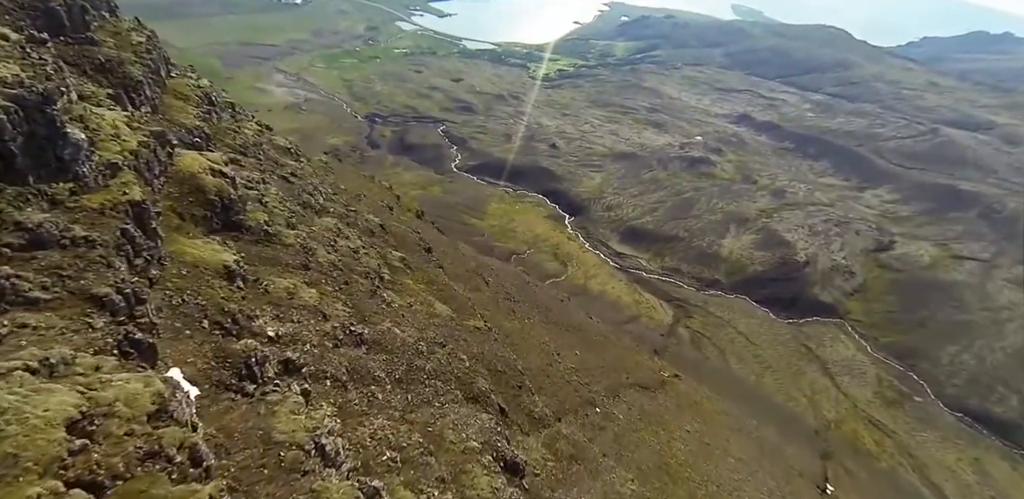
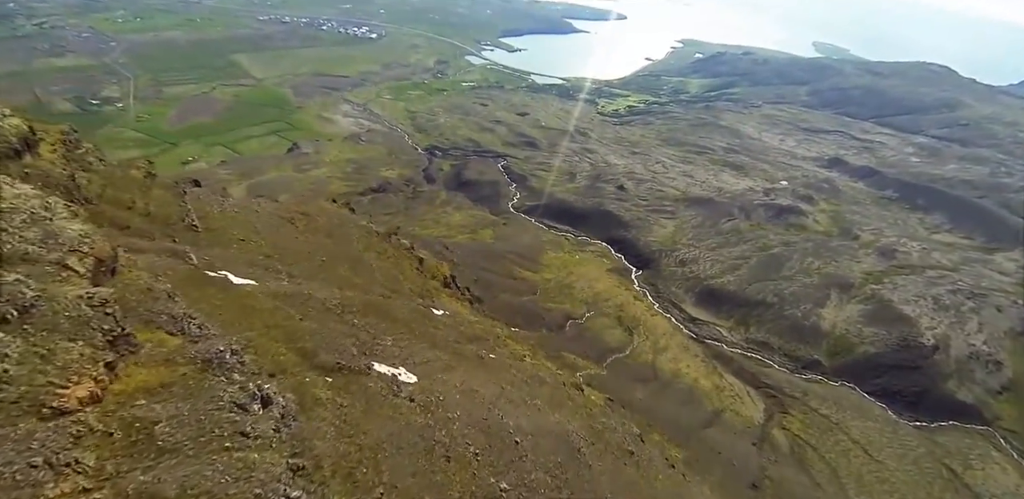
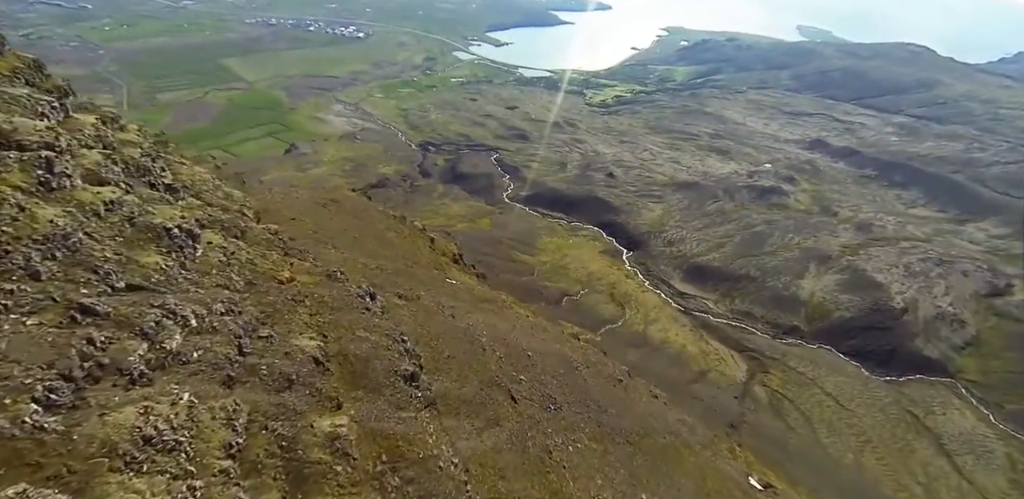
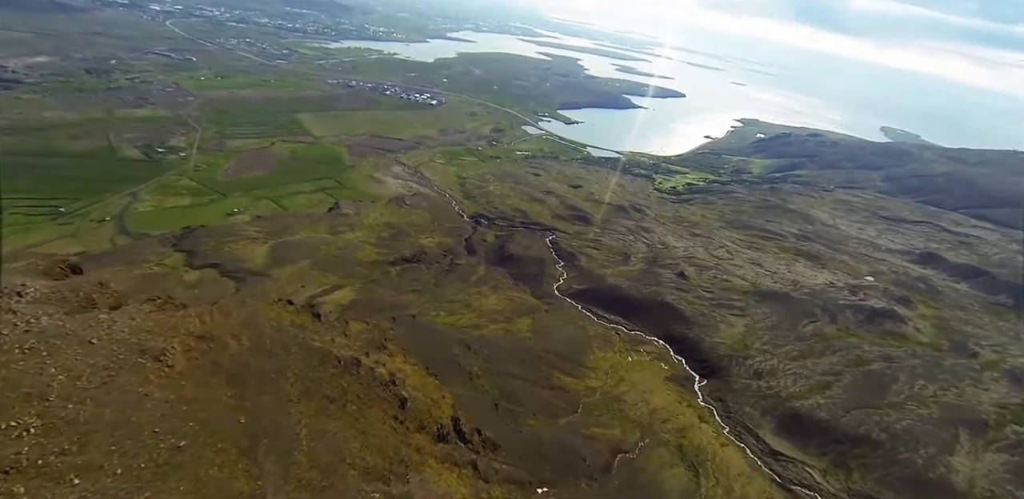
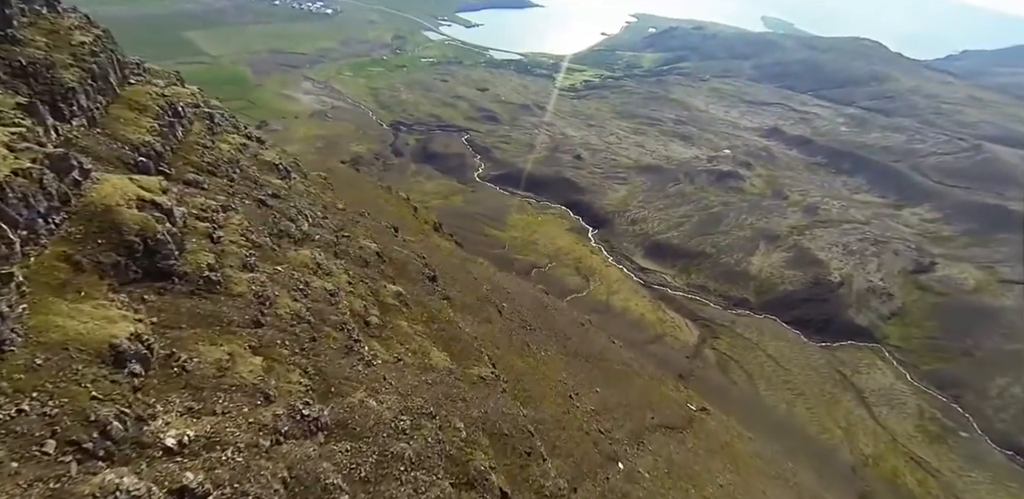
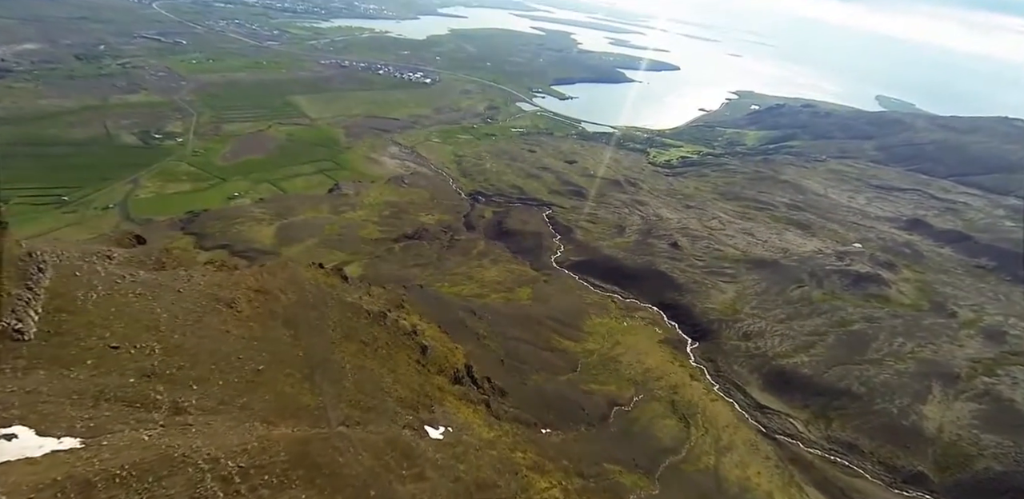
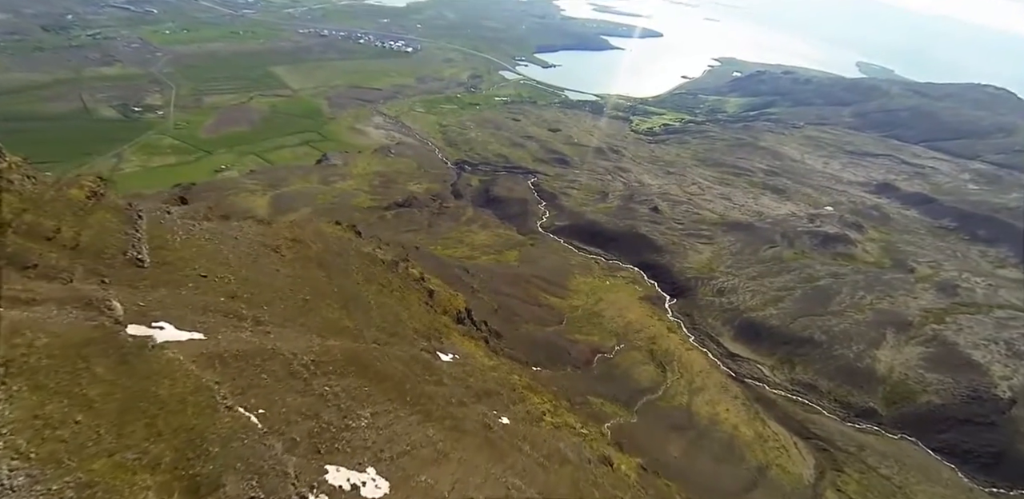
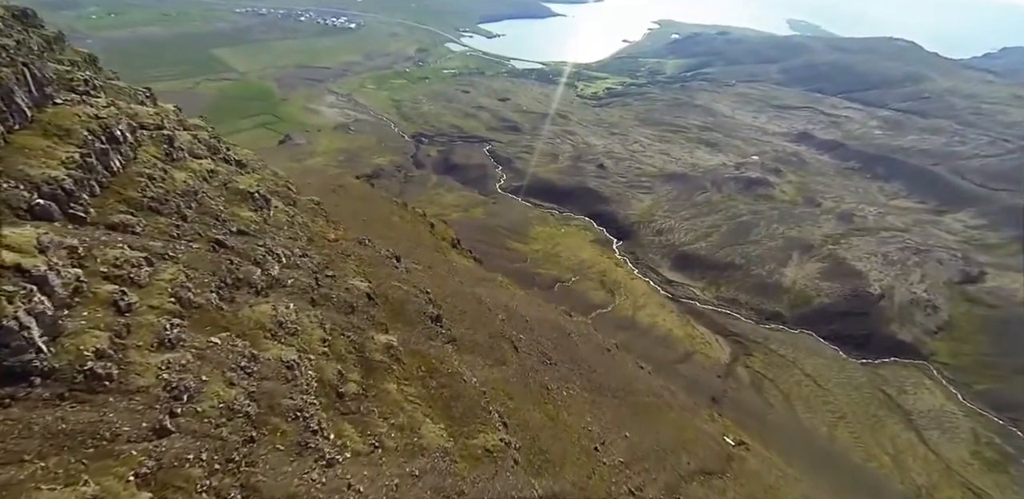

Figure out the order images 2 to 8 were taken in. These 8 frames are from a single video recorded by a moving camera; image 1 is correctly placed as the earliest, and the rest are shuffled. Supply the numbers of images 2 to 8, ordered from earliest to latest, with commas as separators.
5, 8, 3, 2, 7, 6, 4
